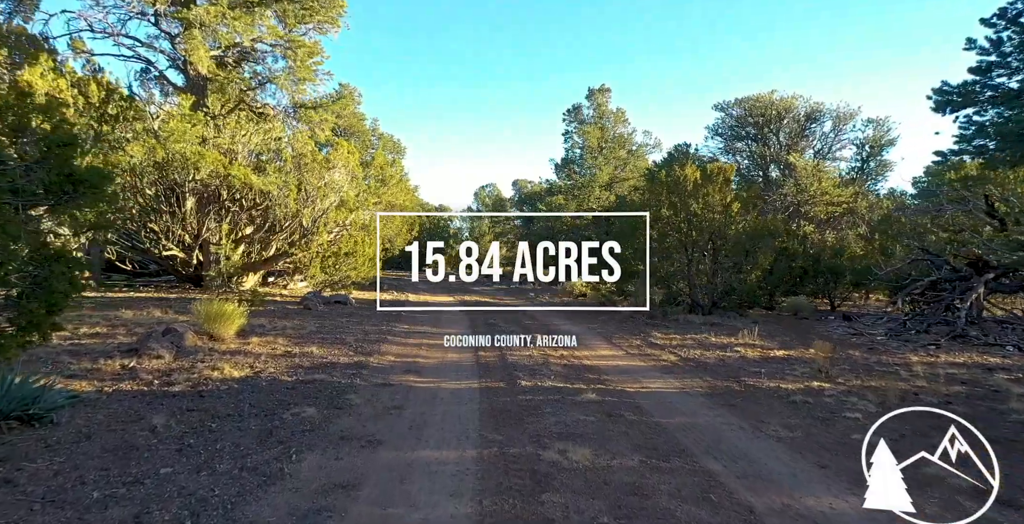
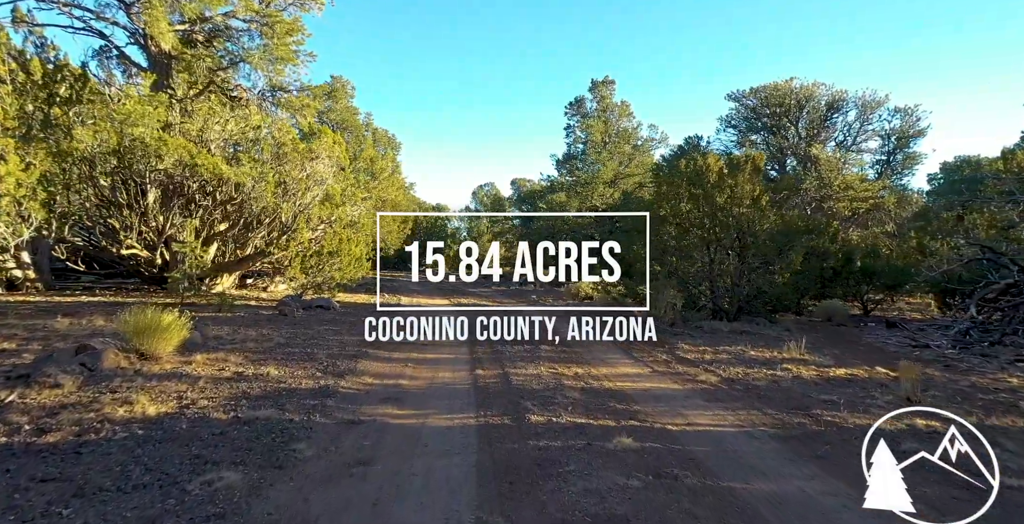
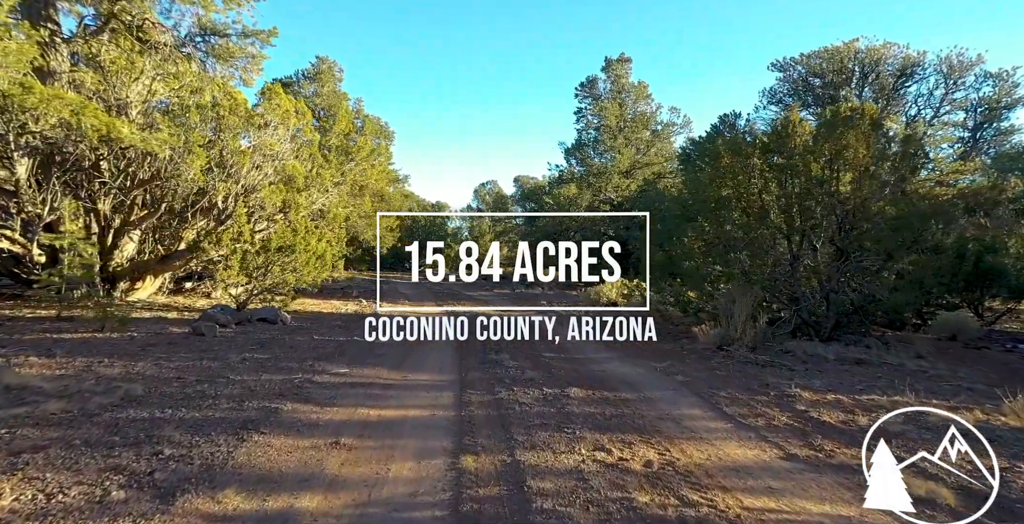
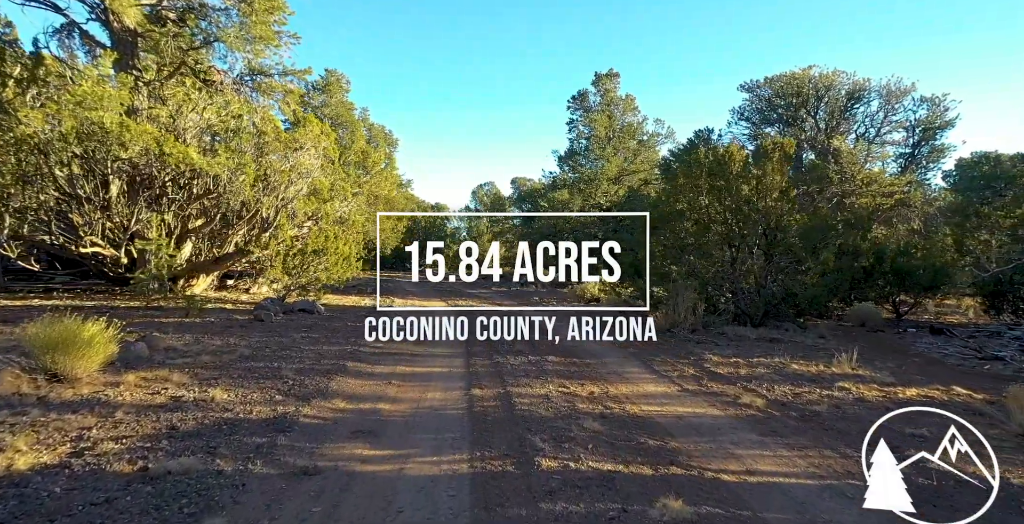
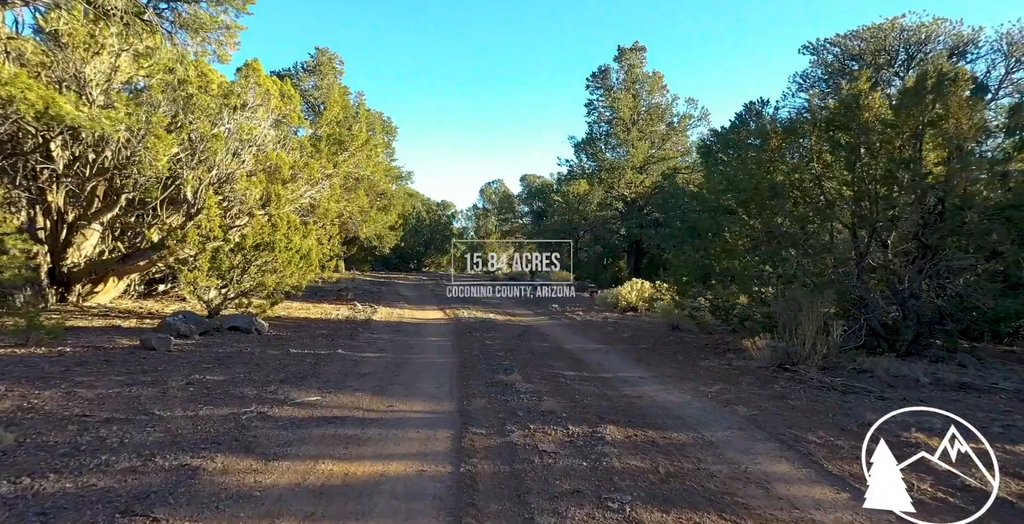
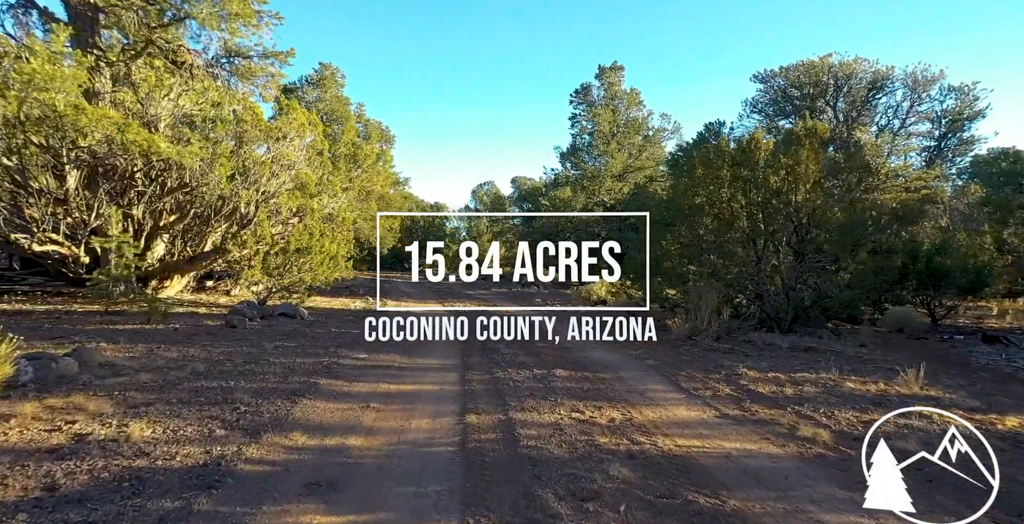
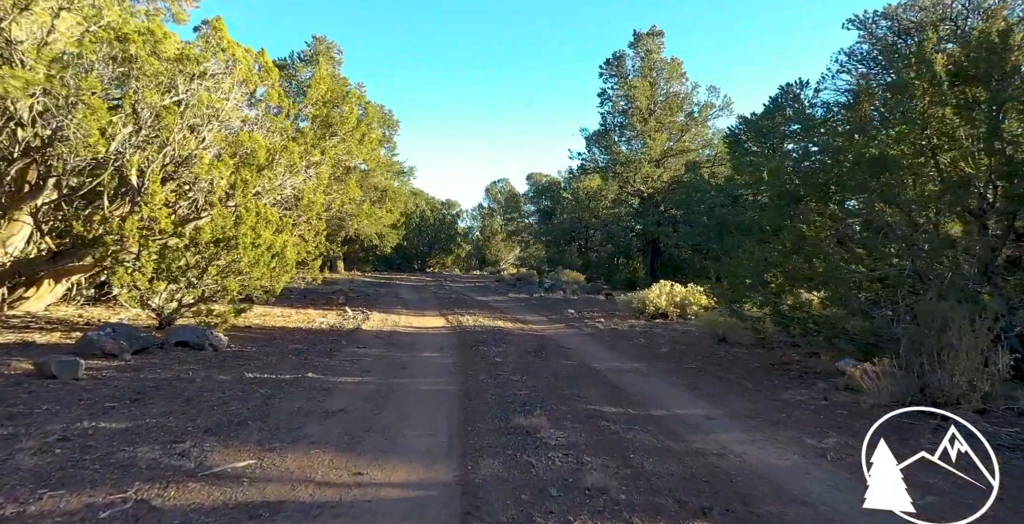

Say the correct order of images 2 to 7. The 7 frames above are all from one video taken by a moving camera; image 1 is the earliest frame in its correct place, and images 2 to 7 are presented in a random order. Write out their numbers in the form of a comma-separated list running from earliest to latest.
2, 4, 6, 3, 5, 7
